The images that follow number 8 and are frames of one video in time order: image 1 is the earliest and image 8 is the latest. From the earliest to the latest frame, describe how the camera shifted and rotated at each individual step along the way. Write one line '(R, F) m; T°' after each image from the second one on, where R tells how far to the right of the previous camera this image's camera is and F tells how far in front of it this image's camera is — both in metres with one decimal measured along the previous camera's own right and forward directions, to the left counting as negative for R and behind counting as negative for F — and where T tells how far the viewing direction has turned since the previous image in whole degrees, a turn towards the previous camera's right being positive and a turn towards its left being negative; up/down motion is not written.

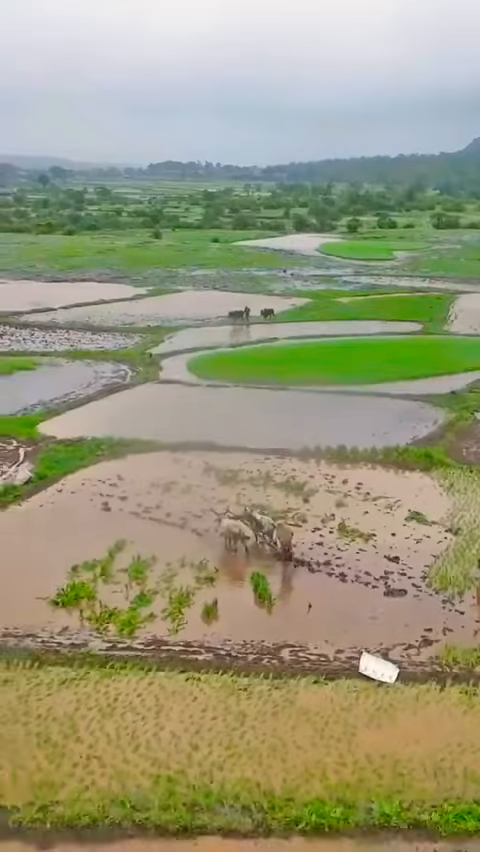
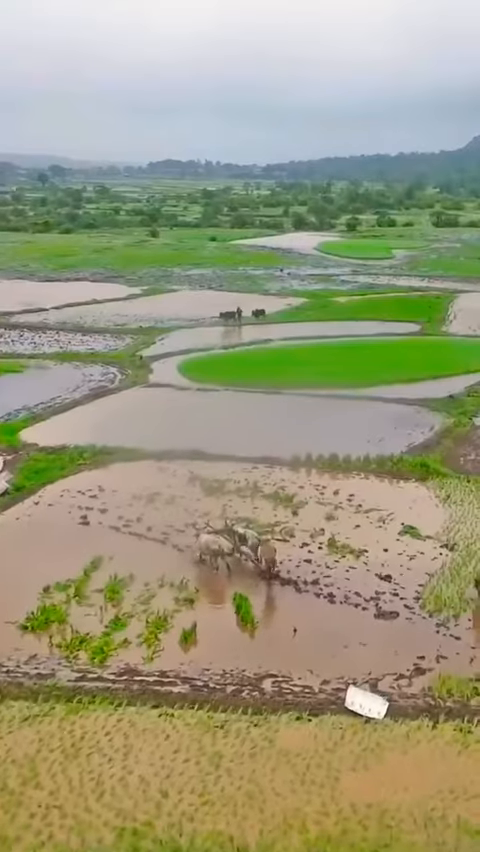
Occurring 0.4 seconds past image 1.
(+0.2, +0.9) m; 0°
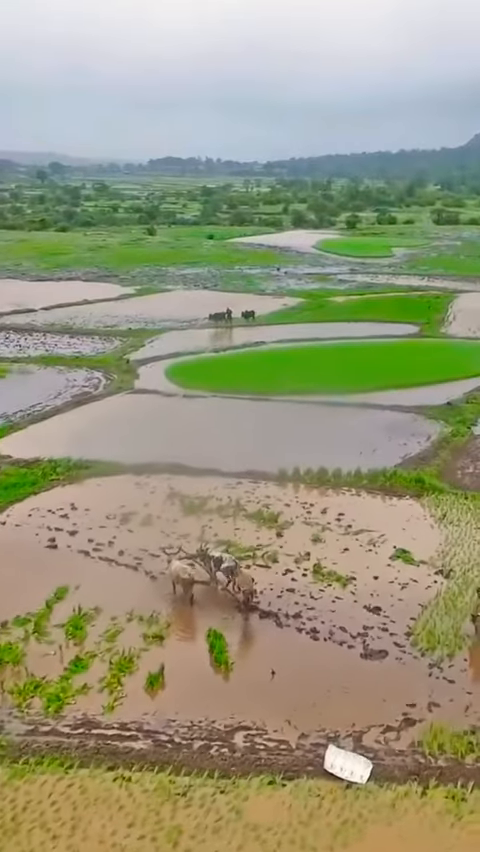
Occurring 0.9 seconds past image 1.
(+0.3, +1.3) m; 0°
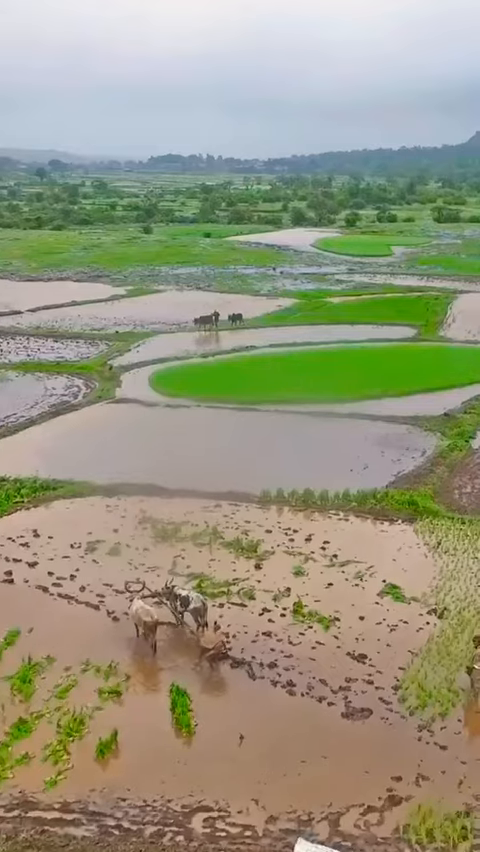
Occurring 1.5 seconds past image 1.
(+0.3, +1.5) m; 0°
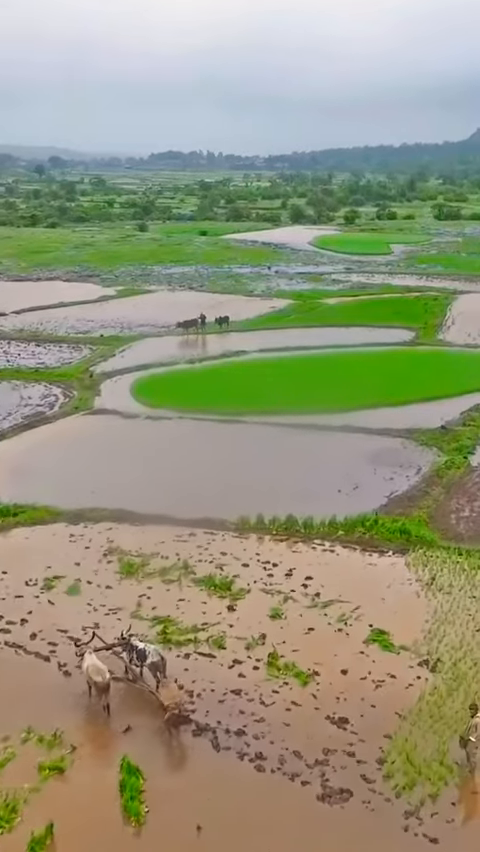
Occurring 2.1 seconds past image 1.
(+0.3, +1.6) m; 0°
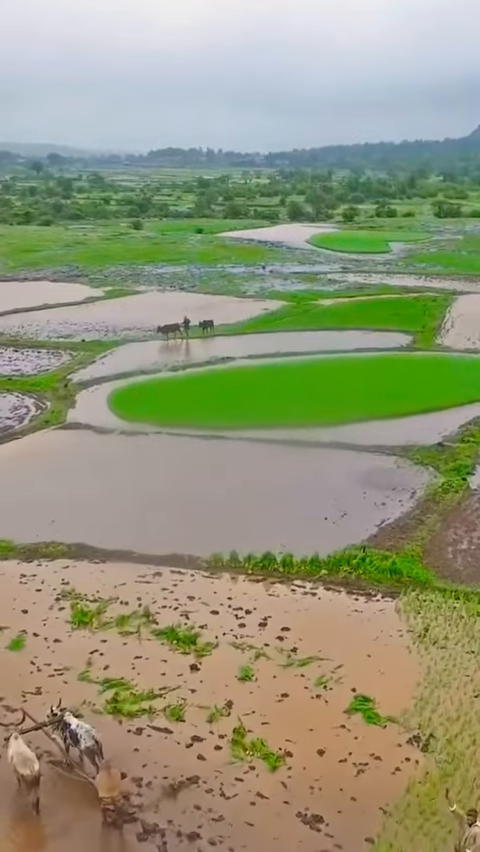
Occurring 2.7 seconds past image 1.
(+0.3, +1.9) m; 0°
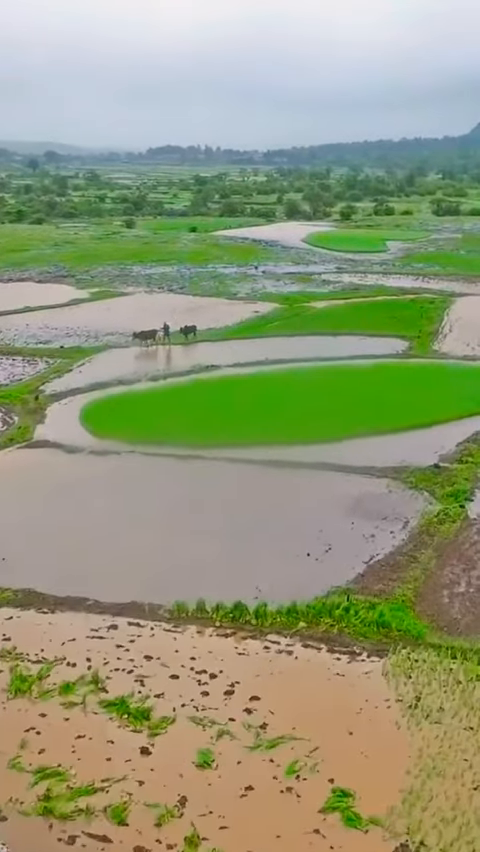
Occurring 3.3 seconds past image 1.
(+0.3, +1.9) m; 0°
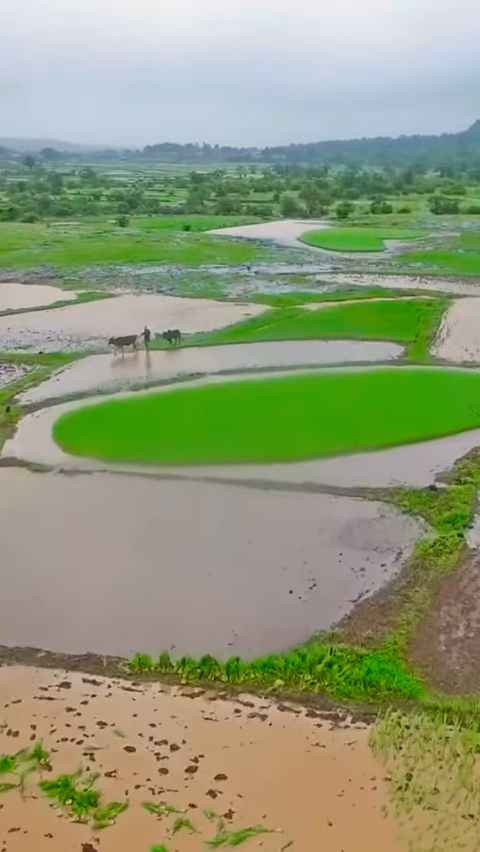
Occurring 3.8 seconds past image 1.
(+0.3, +1.6) m; 0°
